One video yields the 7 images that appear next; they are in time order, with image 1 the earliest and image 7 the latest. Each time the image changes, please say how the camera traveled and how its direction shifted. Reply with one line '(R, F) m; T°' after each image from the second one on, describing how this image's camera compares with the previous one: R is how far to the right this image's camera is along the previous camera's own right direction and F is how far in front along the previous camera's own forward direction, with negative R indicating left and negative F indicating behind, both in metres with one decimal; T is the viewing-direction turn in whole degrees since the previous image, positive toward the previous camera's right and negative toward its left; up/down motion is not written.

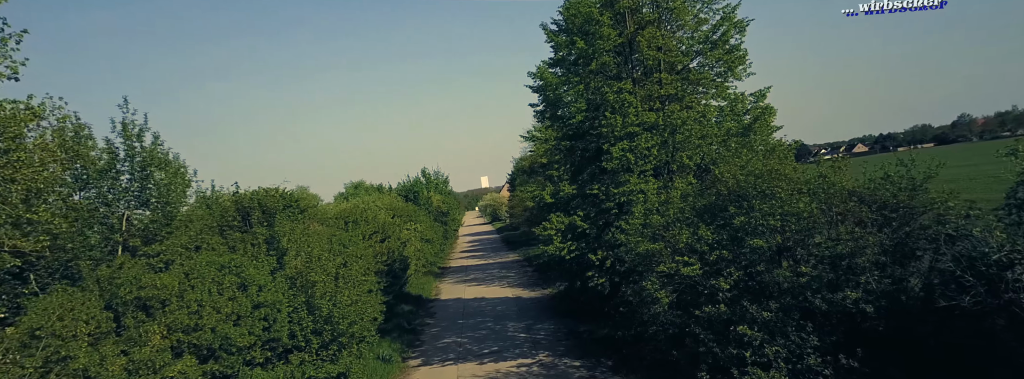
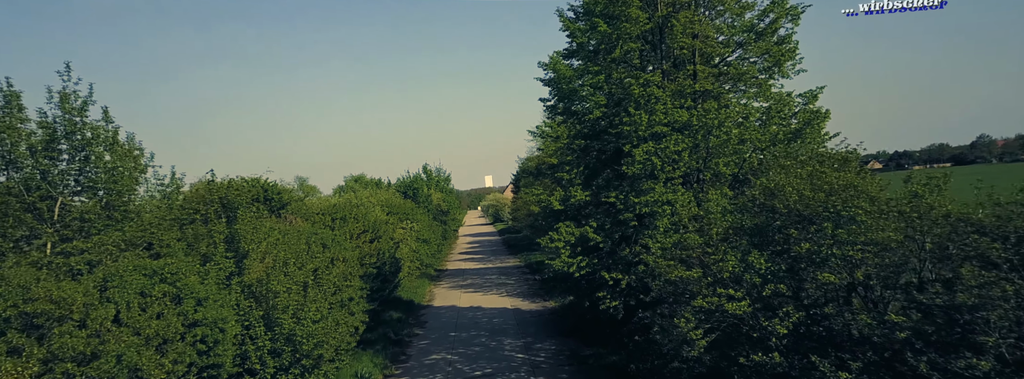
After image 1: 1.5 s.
(0.0, +2.5) m; 0°
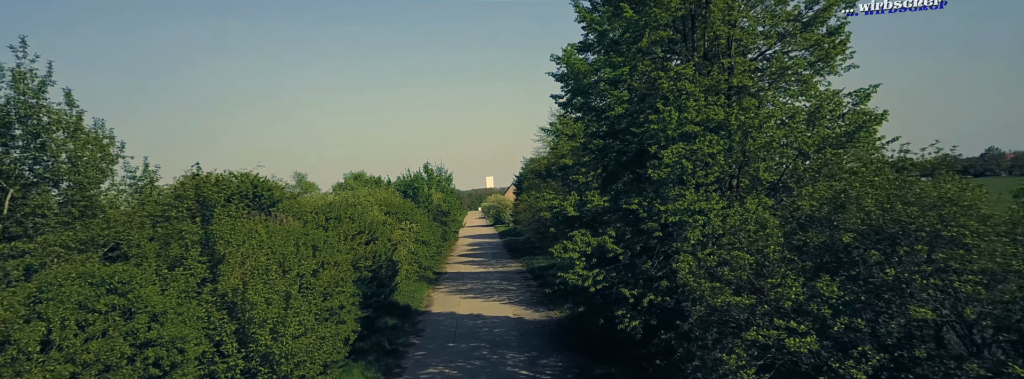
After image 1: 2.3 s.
(-0.2, +1.7) m; 0°
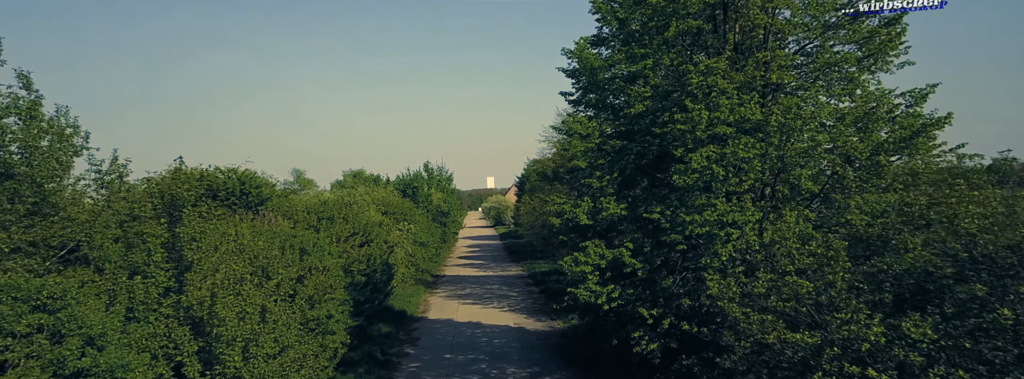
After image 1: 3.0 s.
(-0.1, +1.5) m; 0°
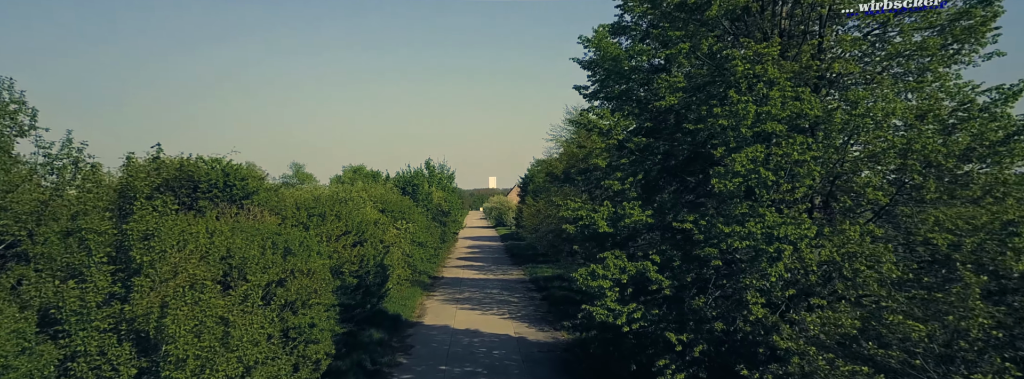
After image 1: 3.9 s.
(-0.1, +1.7) m; 0°
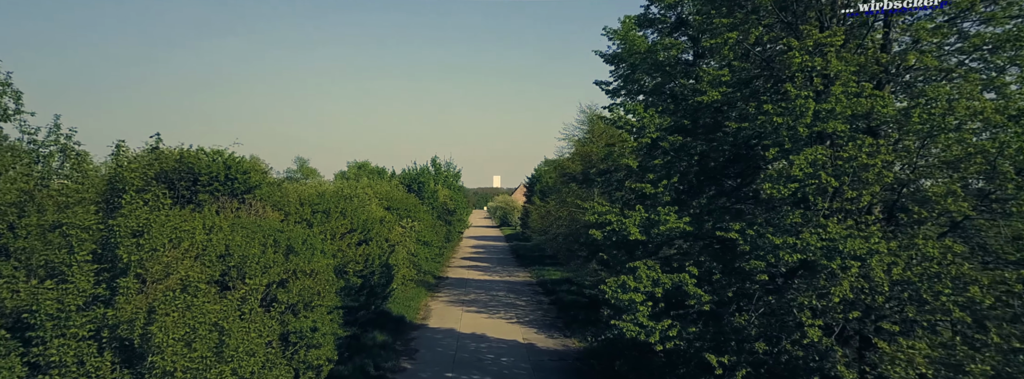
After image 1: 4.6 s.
(-0.3, +1.0) m; 0°
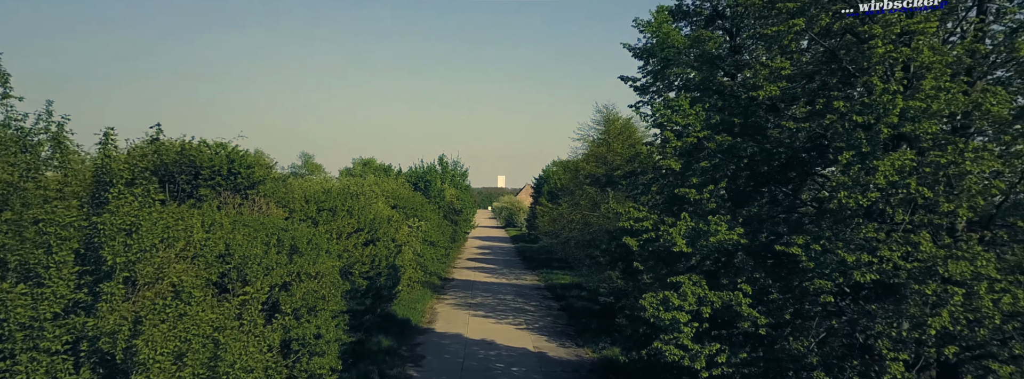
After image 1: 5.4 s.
(-0.4, +1.0) m; 0°
